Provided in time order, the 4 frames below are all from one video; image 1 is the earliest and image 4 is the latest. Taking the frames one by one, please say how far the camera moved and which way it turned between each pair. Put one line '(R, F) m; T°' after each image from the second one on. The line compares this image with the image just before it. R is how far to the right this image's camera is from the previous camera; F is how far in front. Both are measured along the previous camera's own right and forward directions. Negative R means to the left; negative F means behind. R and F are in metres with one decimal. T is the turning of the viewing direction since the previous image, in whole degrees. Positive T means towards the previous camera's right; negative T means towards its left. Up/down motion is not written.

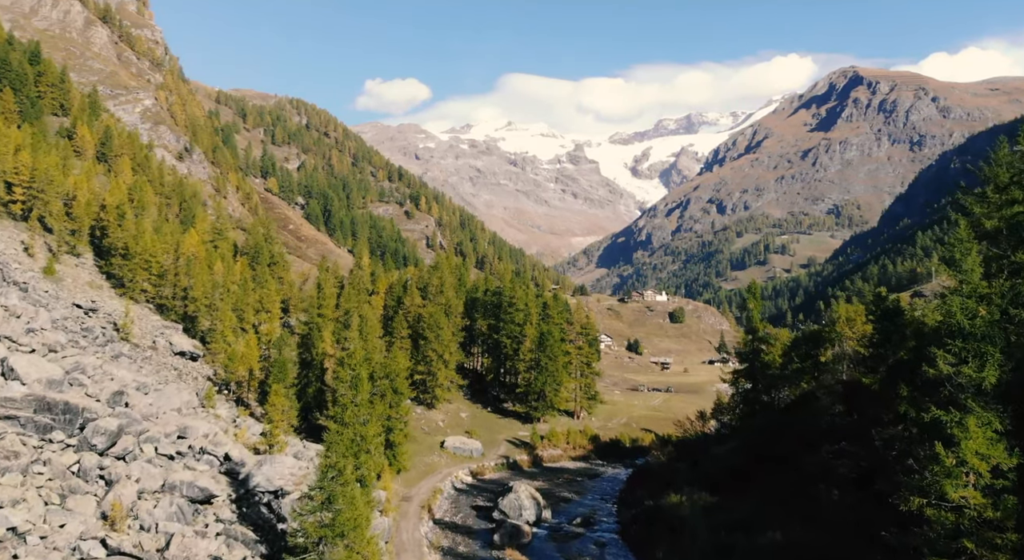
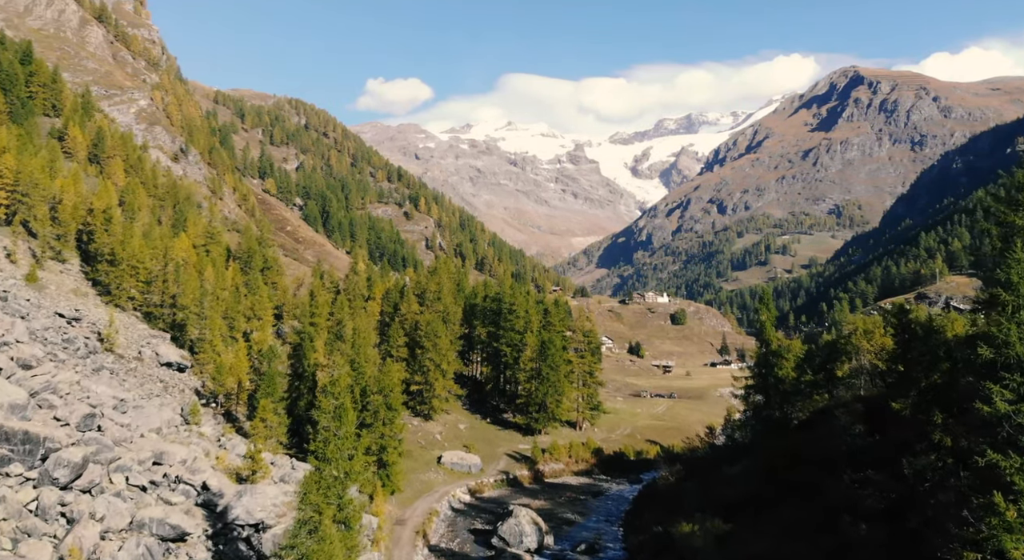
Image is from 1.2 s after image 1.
(0.0, +4.5) m; 0°
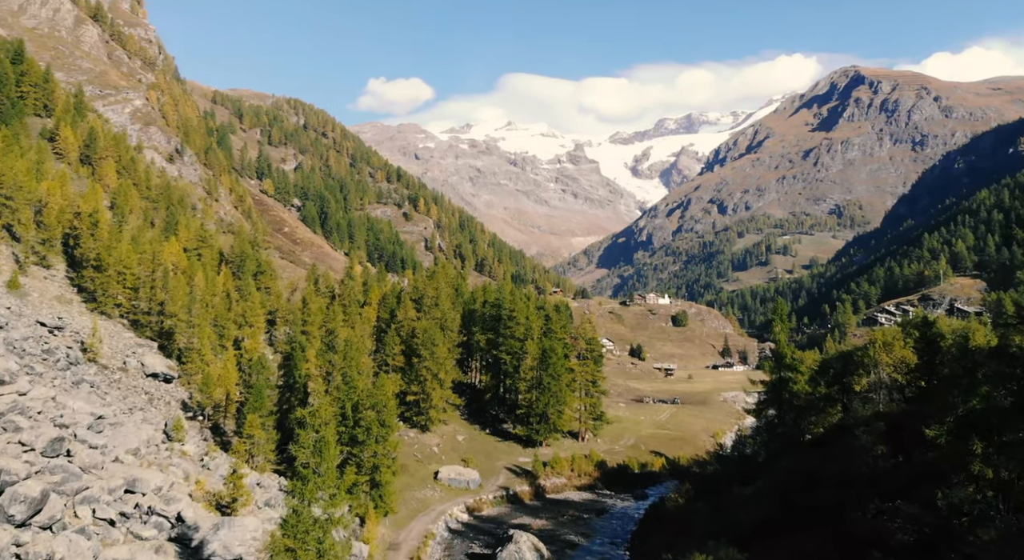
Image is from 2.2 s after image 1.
(0.0, +4.4) m; 0°
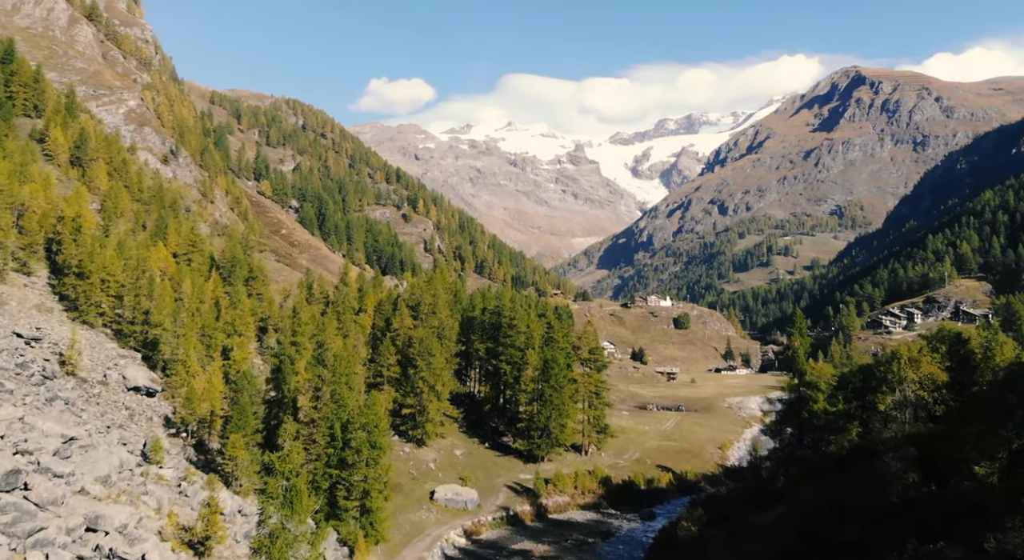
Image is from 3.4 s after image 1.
(0.0, +5.3) m; 0°
